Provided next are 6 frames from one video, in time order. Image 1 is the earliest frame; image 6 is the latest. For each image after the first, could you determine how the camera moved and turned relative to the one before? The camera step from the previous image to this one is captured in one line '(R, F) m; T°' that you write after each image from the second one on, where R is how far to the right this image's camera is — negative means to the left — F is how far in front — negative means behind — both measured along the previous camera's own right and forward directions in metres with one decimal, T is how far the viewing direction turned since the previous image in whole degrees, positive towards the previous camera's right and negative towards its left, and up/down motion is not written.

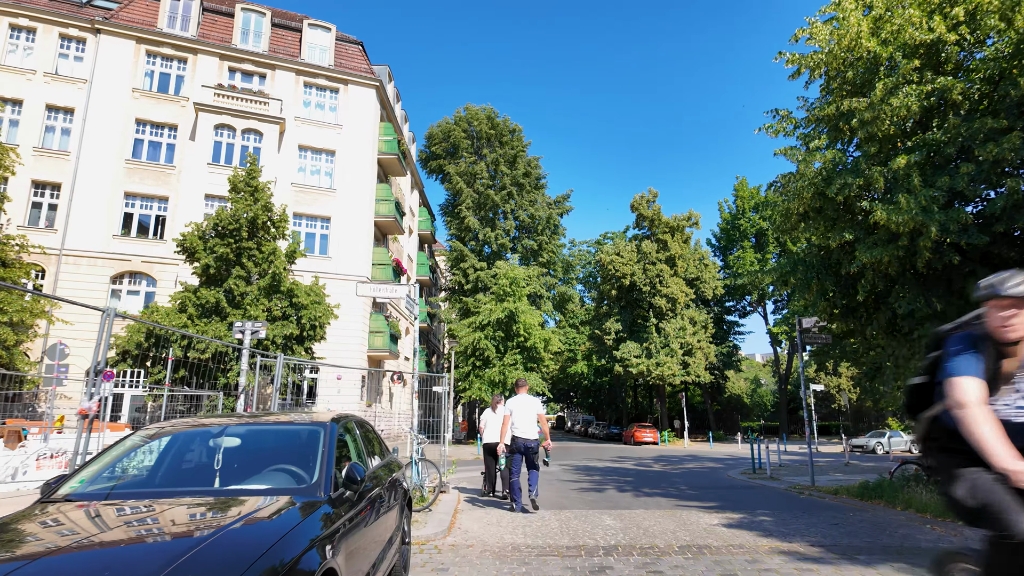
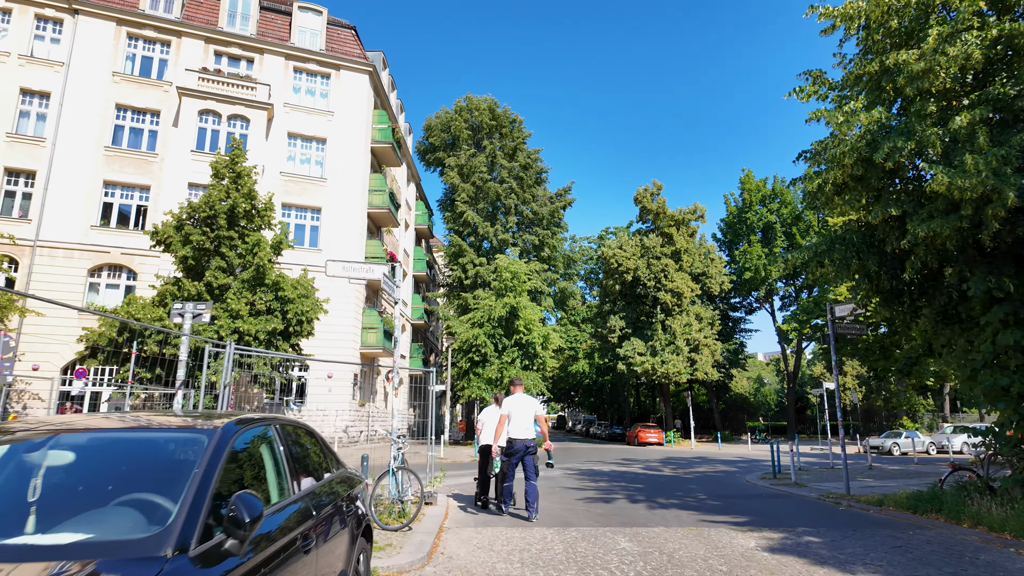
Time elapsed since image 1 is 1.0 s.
(+0.1, +1.2) m; 0°
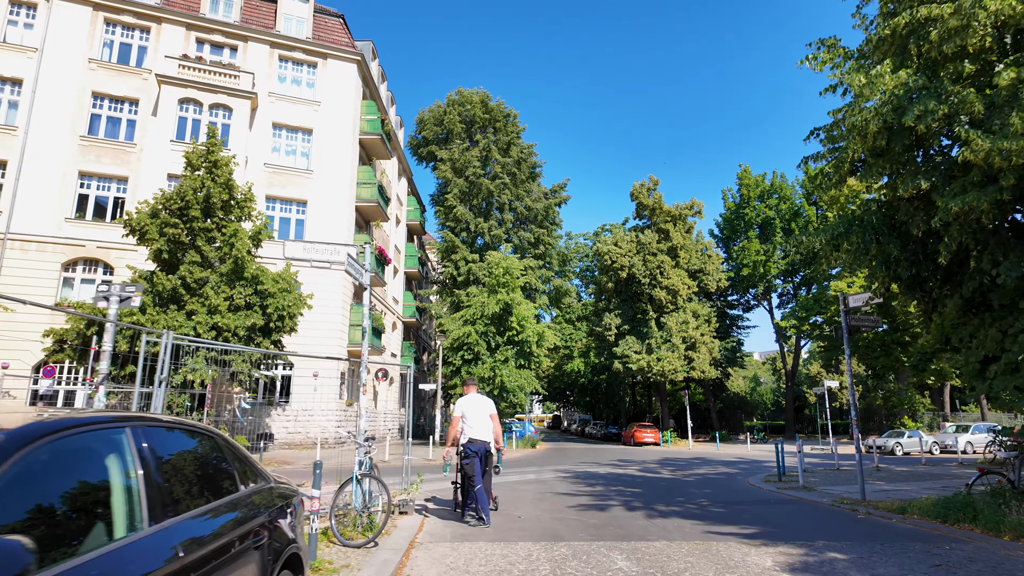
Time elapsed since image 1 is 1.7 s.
(+0.1, +0.8) m; 0°
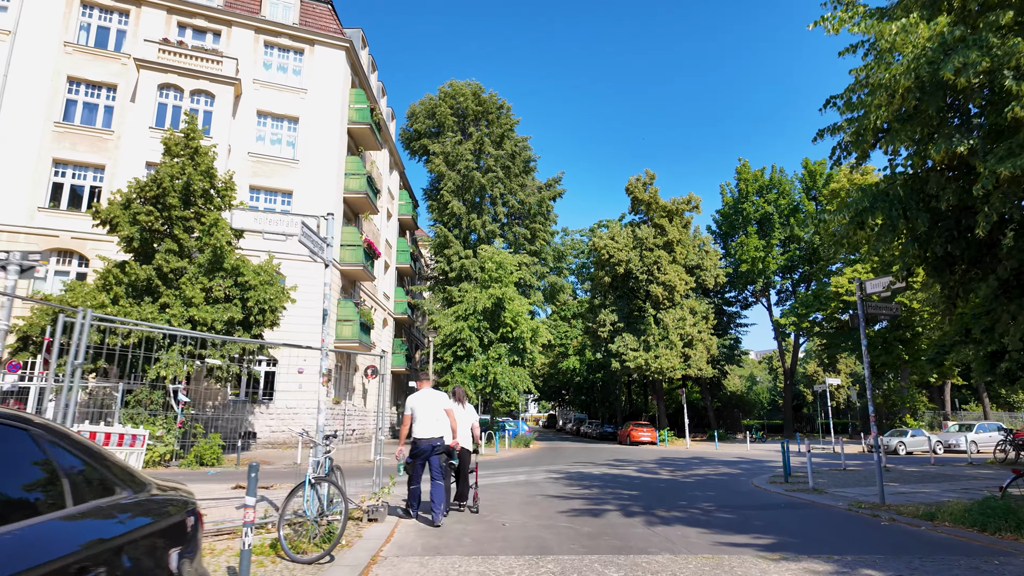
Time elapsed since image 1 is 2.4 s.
(+0.1, +0.8) m; 0°
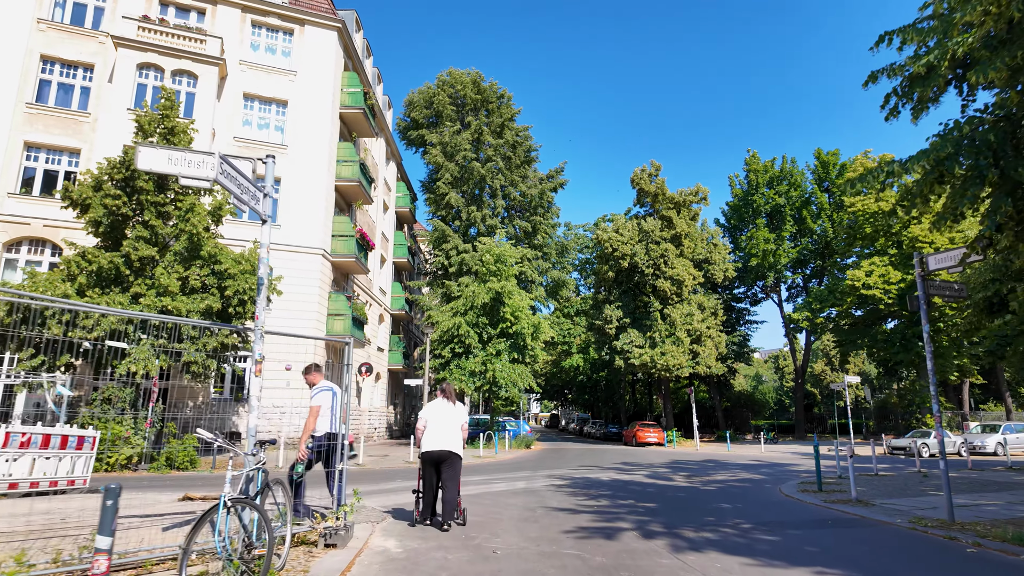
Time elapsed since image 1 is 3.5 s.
(+0.1, +1.3) m; 0°
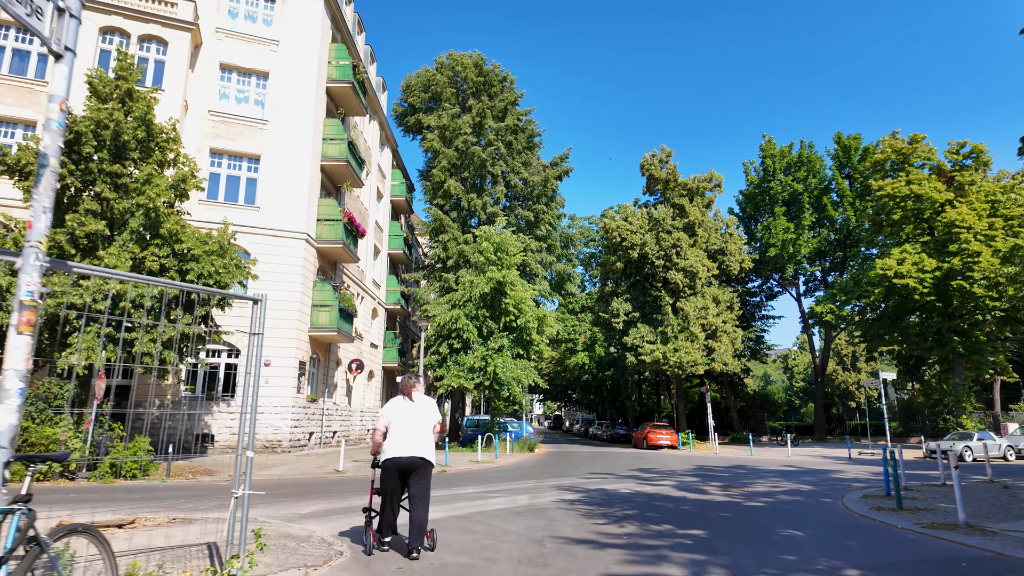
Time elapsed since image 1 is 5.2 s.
(0.0, +2.0) m; 0°
